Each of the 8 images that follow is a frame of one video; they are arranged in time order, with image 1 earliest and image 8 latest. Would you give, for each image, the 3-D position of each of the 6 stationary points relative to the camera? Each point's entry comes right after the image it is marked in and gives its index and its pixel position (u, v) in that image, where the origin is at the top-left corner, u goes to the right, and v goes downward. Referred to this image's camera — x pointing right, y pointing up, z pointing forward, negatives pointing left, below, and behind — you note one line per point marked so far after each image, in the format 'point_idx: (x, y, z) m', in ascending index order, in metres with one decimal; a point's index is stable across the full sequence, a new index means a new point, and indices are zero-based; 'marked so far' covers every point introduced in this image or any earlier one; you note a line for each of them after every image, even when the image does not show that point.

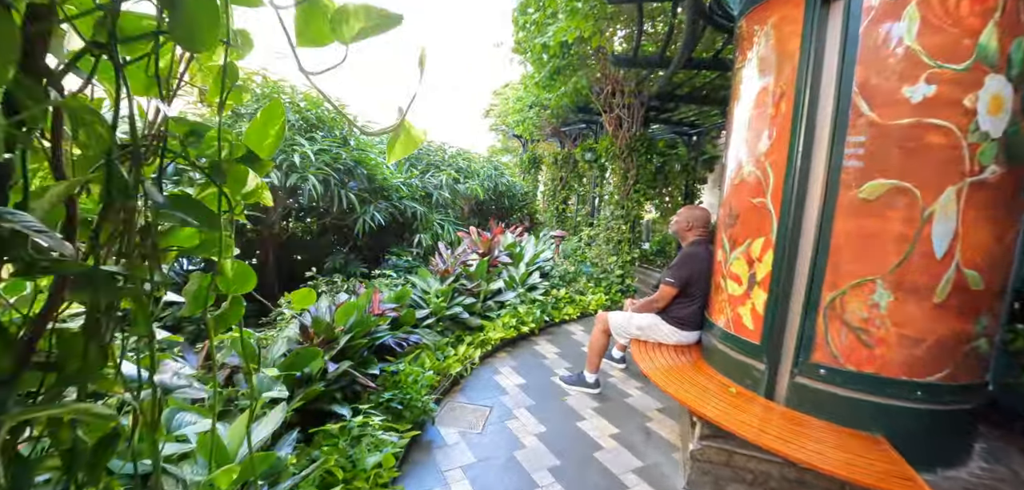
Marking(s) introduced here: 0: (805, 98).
0: (+1.2, +0.6, +1.9) m
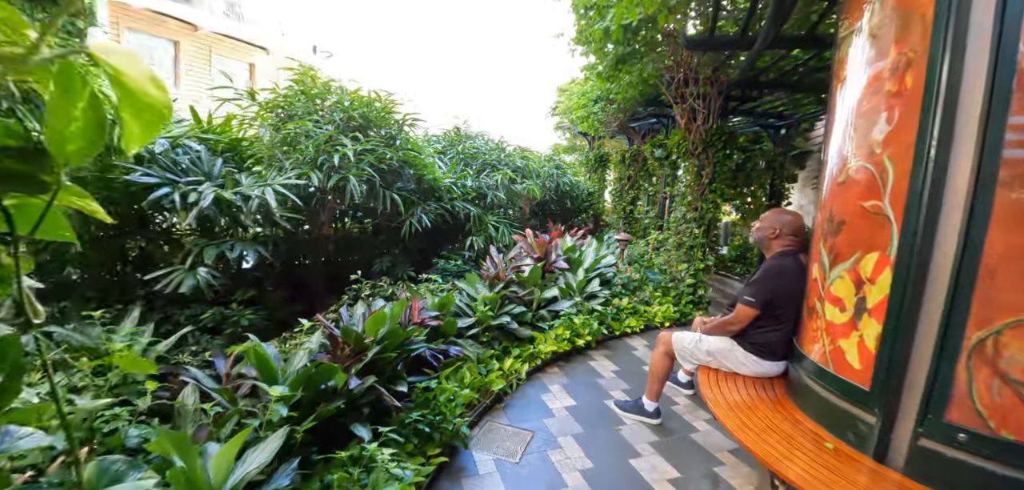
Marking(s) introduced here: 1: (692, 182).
0: (+1.3, +0.6, +1.4) m
1: (+1.7, +0.6, +4.5) m
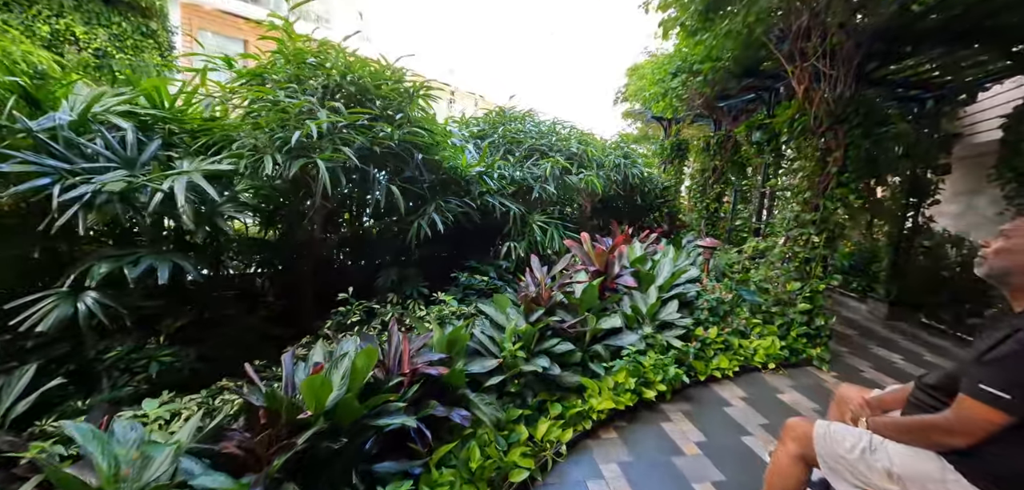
0: (+1.3, +0.4, +0.3) m
1: (+2.1, +0.5, +3.3) m
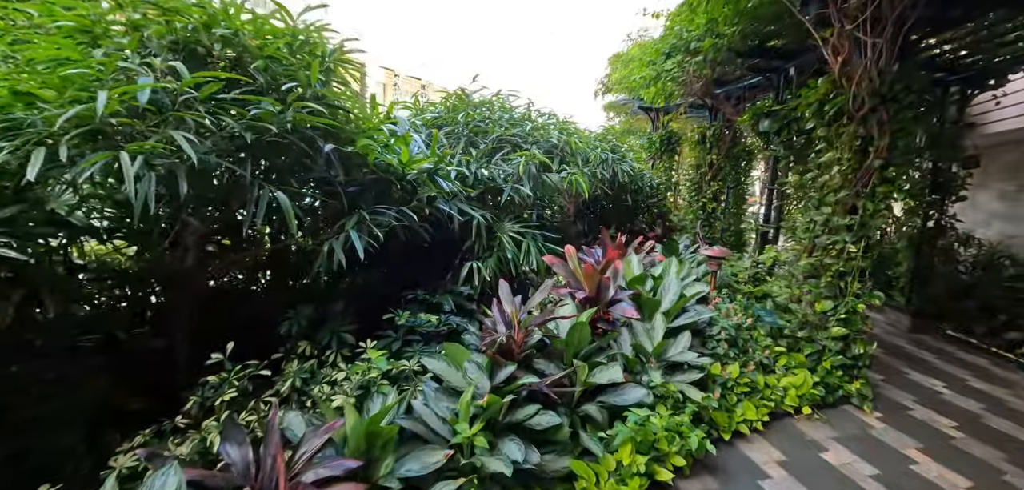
0: (+1.2, +0.4, -0.3) m
1: (+1.9, +0.5, +2.7) m
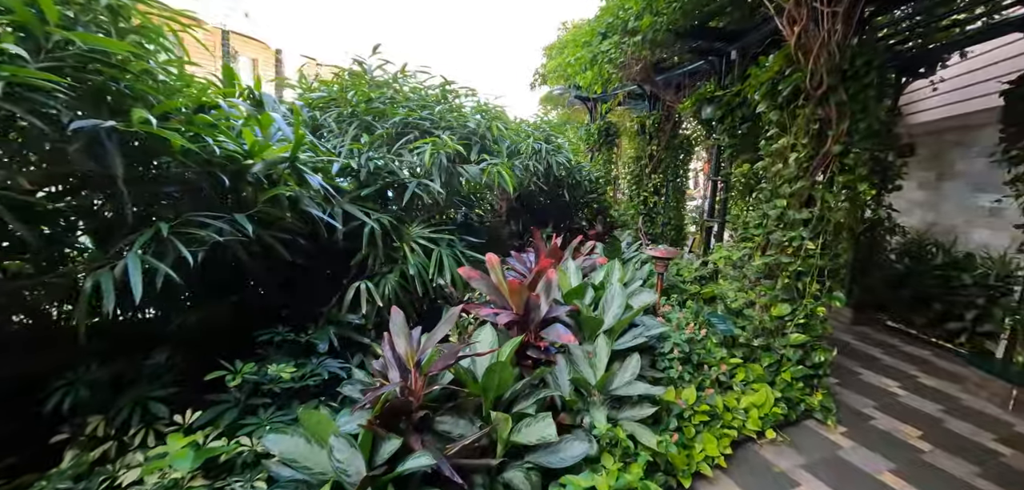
0: (+1.1, +0.3, -0.7) m
1: (+1.5, +0.5, +2.4) m
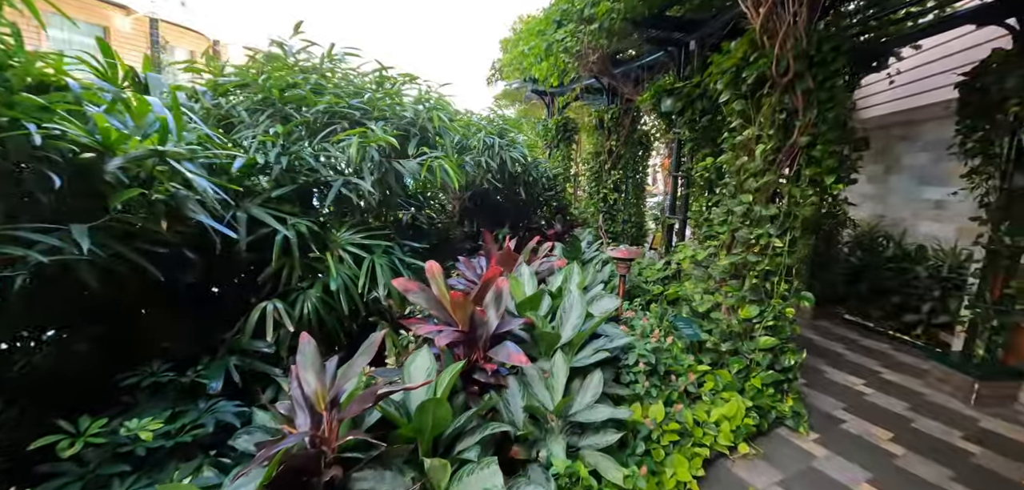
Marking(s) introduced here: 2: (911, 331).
0: (+1.1, +0.3, -0.9) m
1: (+1.2, +0.5, +2.2) m
2: (+3.2, -0.7, +3.8) m
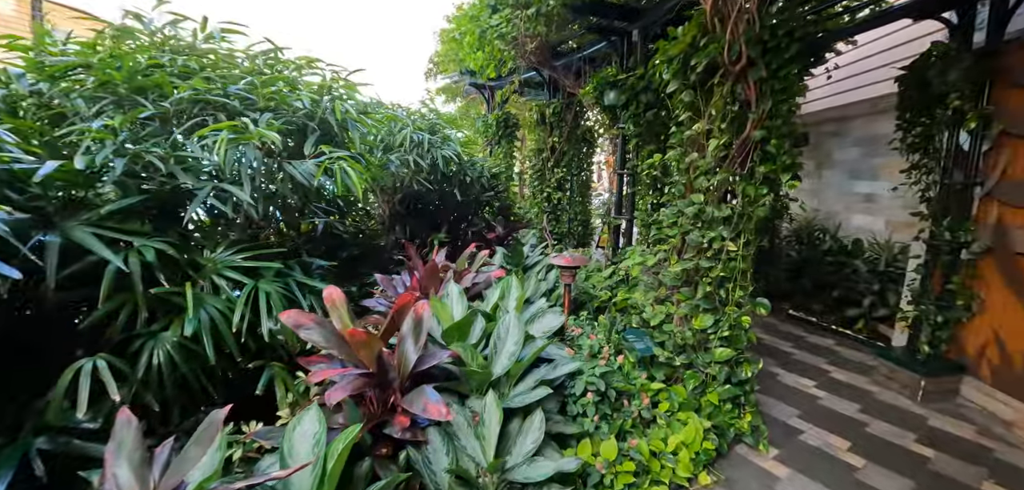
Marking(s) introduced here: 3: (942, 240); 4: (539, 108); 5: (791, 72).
0: (+1.1, +0.3, -1.1) m
1: (+0.9, +0.5, +2.0) m
2: (+2.8, -0.6, +3.8) m
3: (+2.4, 0.0, +2.6) m
4: (+0.2, +1.3, +4.3) m
5: (+1.1, +0.7, +1.9) m
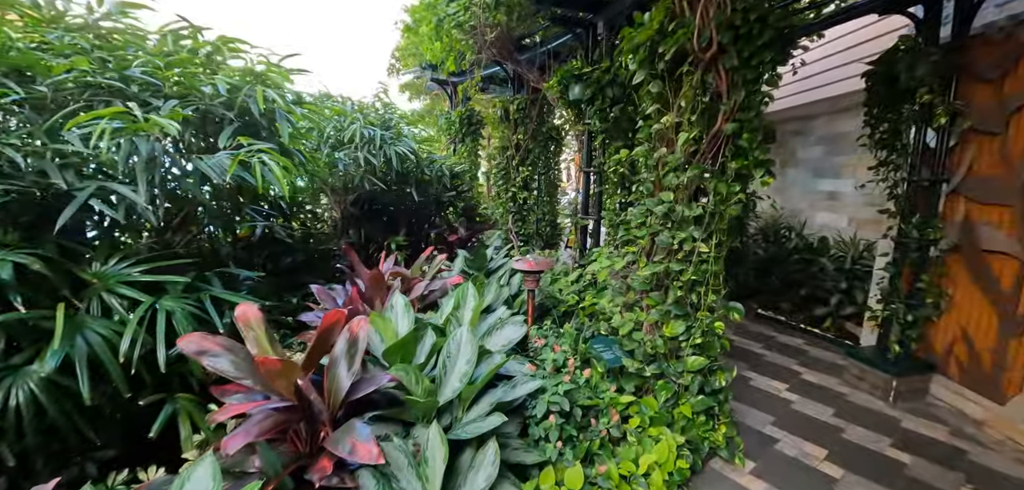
0: (+1.1, +0.3, -1.2) m
1: (+0.7, +0.5, +1.9) m
2: (+2.5, -0.6, +3.8) m
3: (+2.2, 0.0, +2.6) m
4: (-0.1, +1.3, +4.1) m
5: (+0.9, +0.7, +1.7) m
